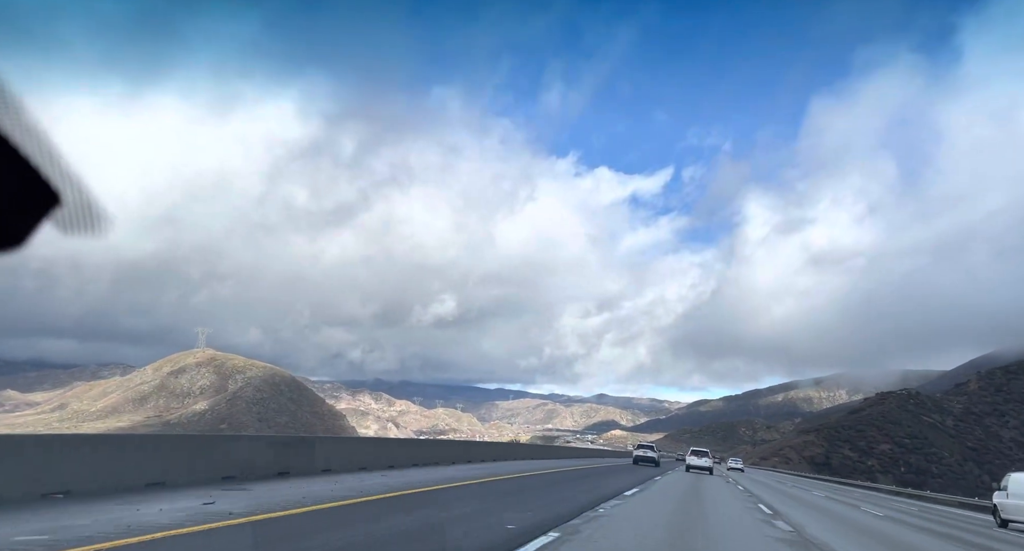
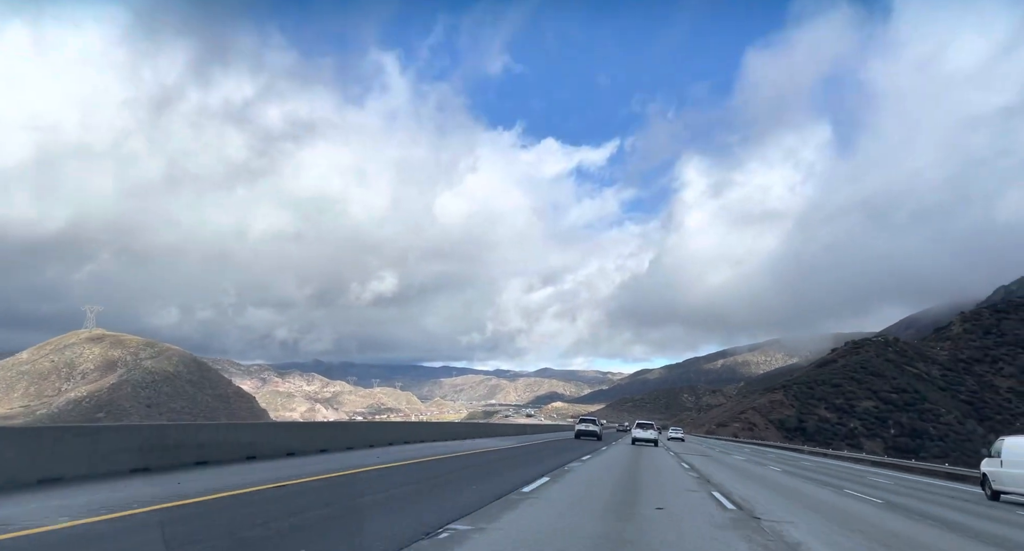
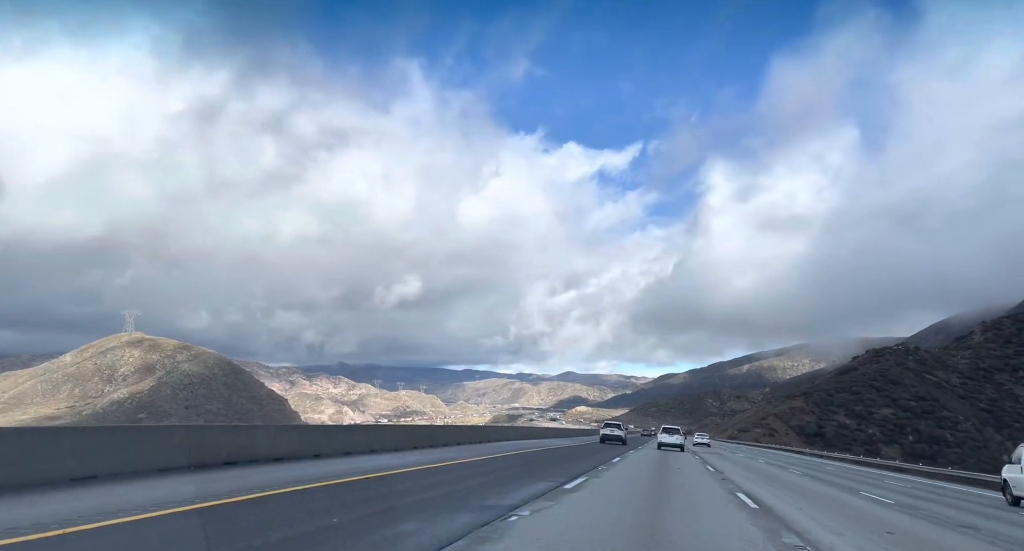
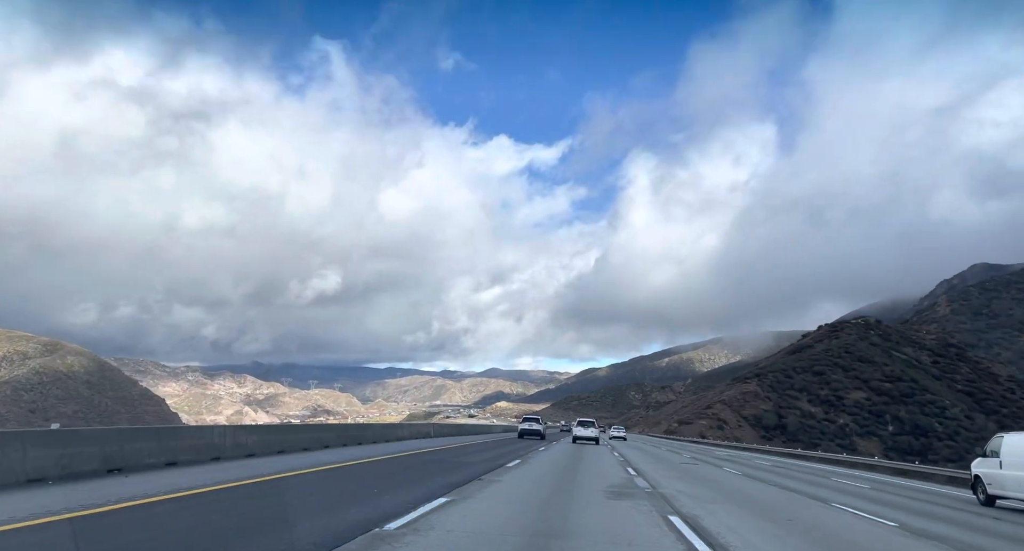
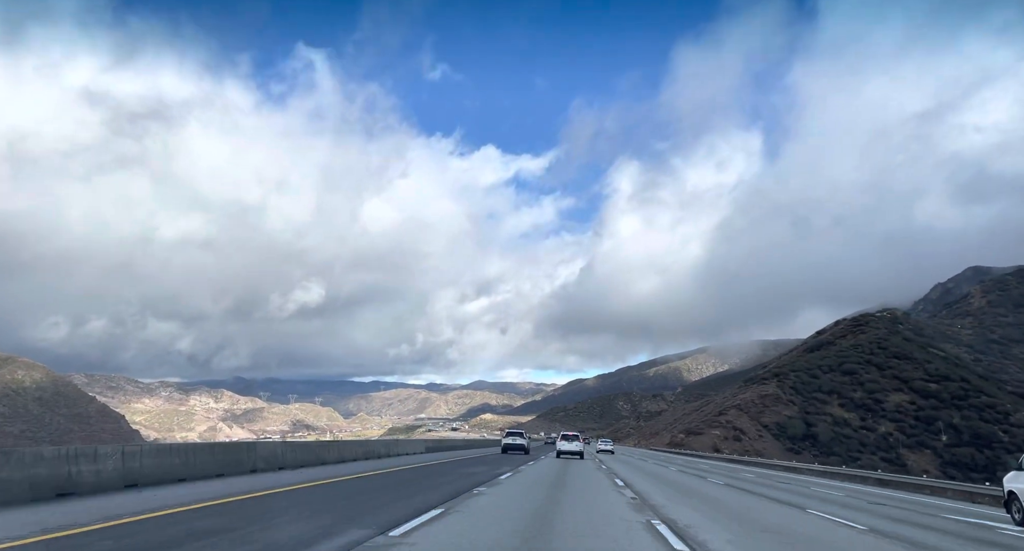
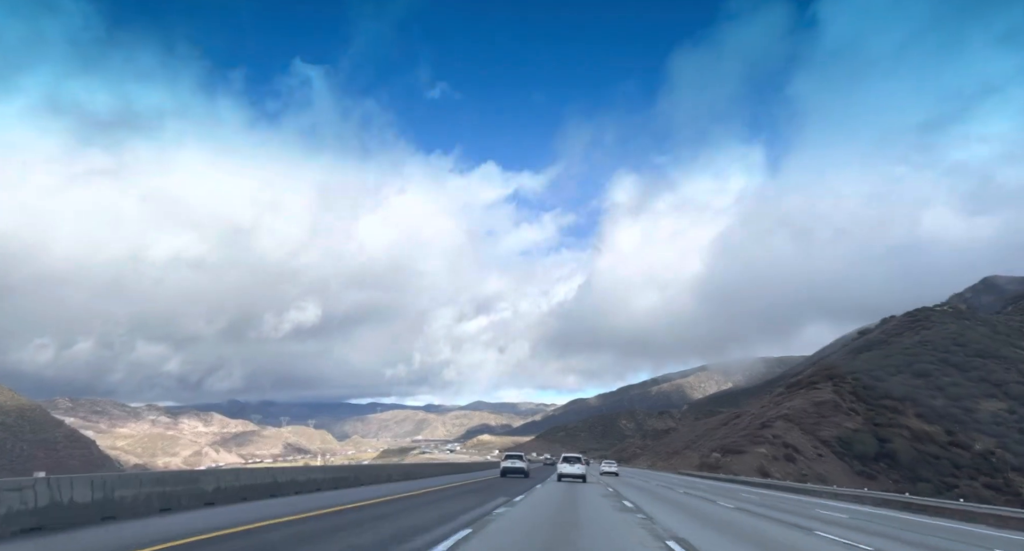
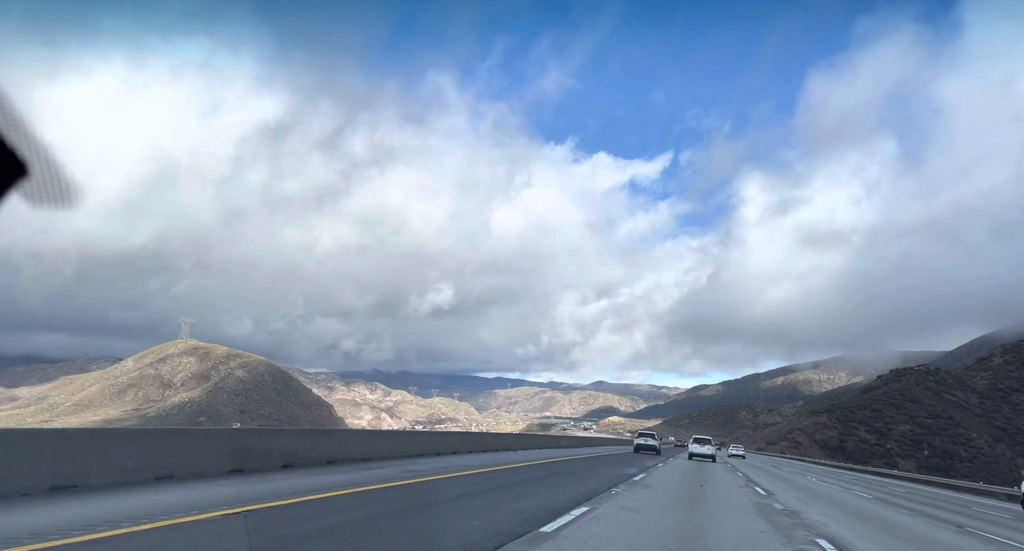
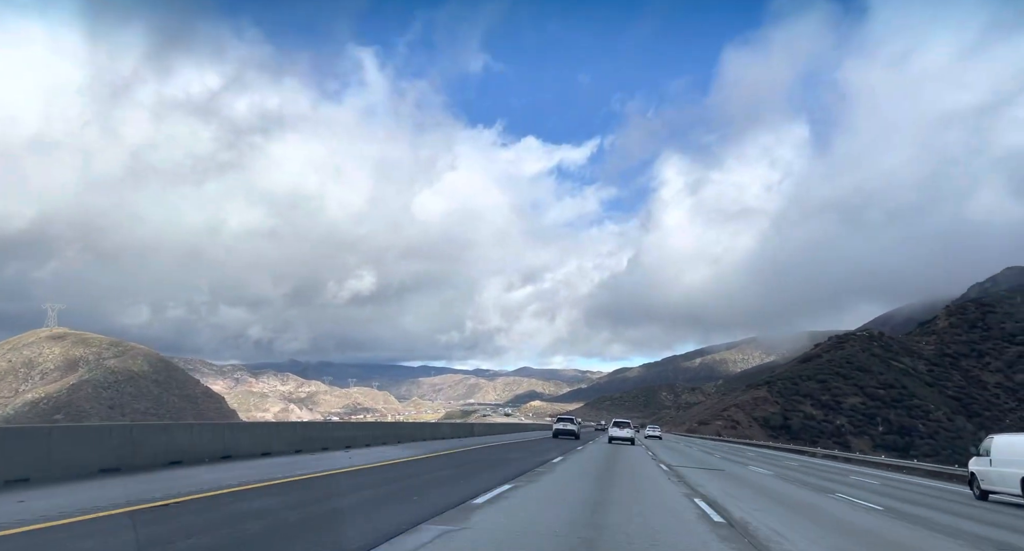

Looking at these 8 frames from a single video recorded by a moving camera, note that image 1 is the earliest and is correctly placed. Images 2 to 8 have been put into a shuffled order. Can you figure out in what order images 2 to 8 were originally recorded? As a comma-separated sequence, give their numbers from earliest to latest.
7, 3, 2, 8, 4, 5, 6
